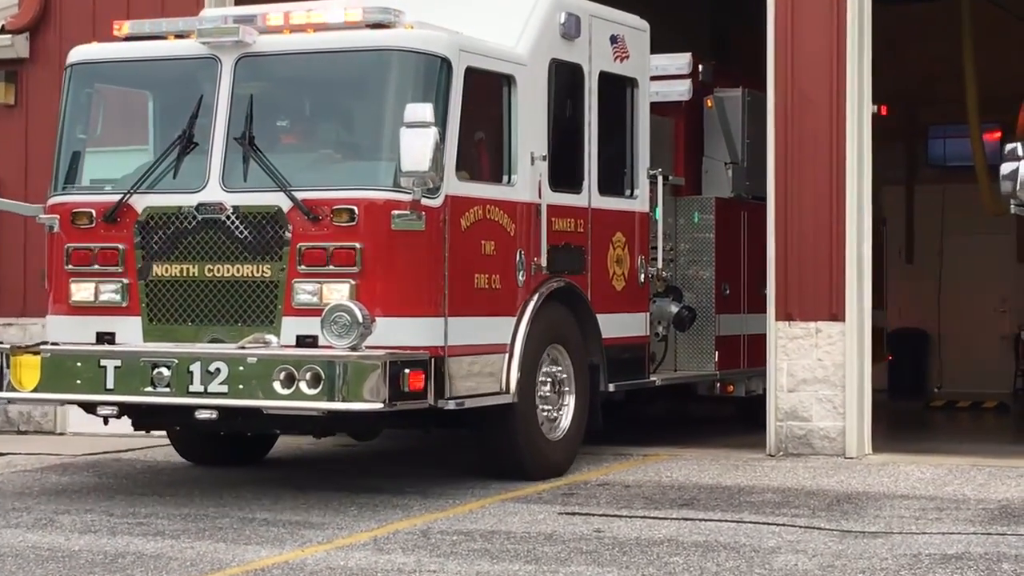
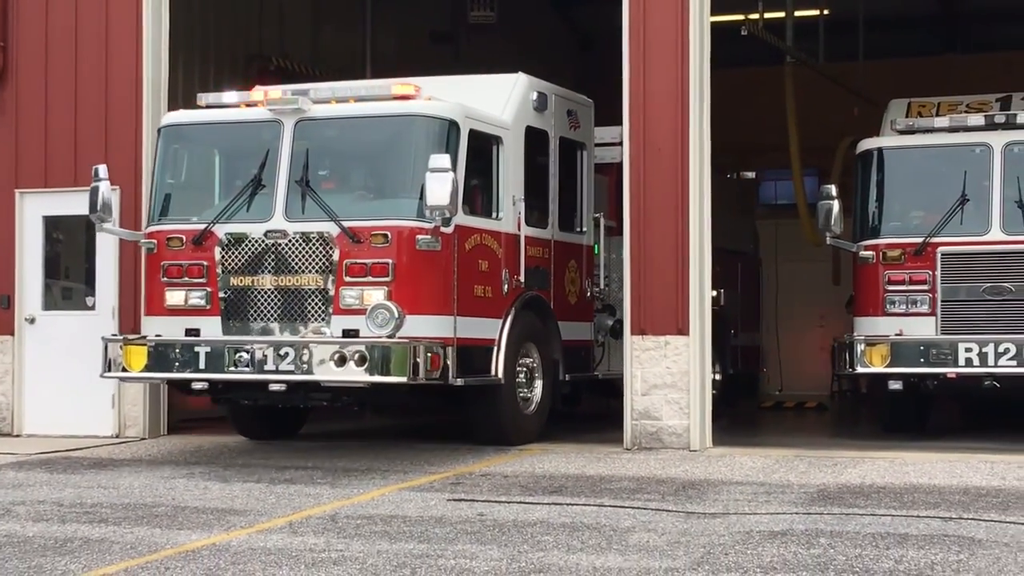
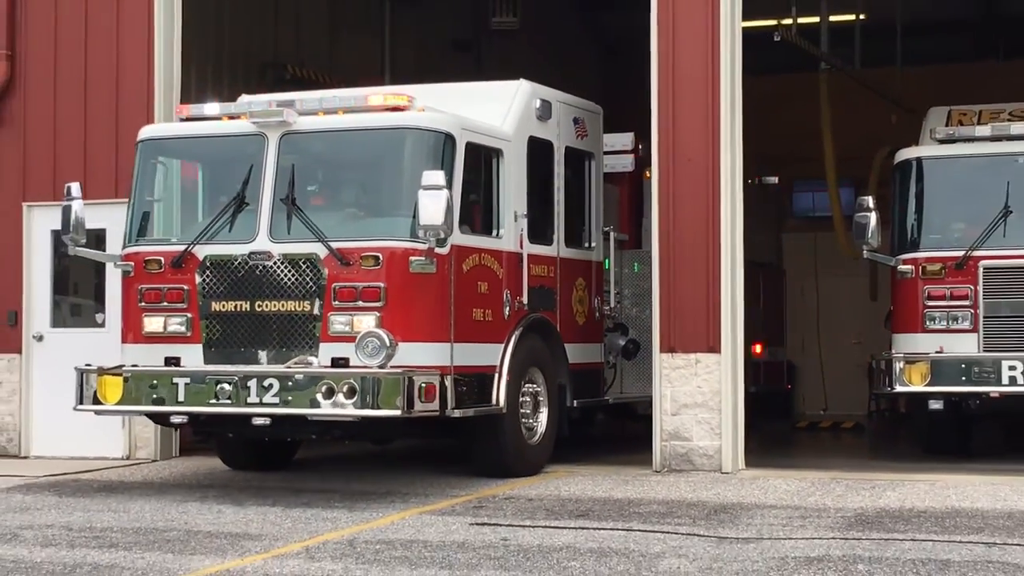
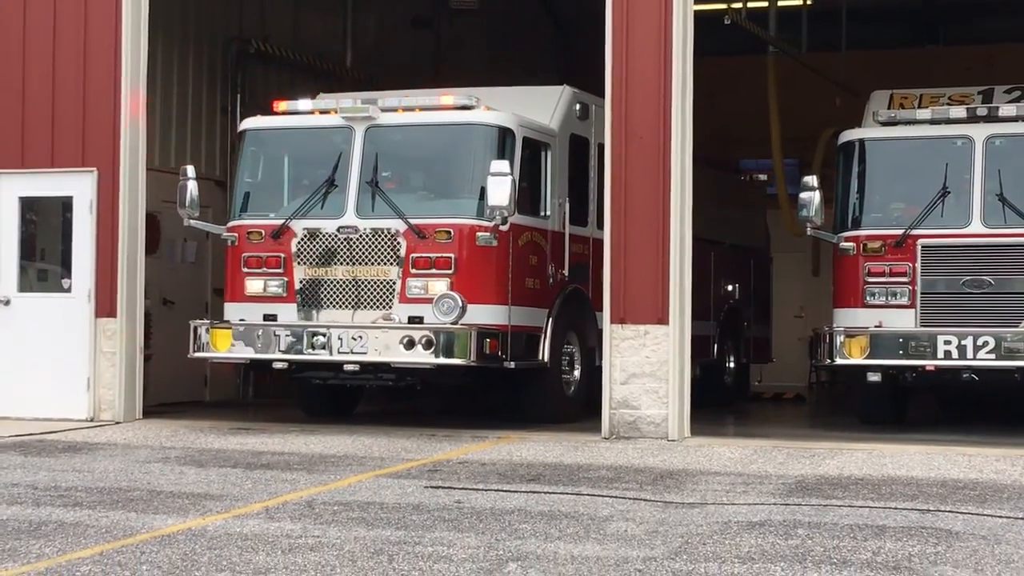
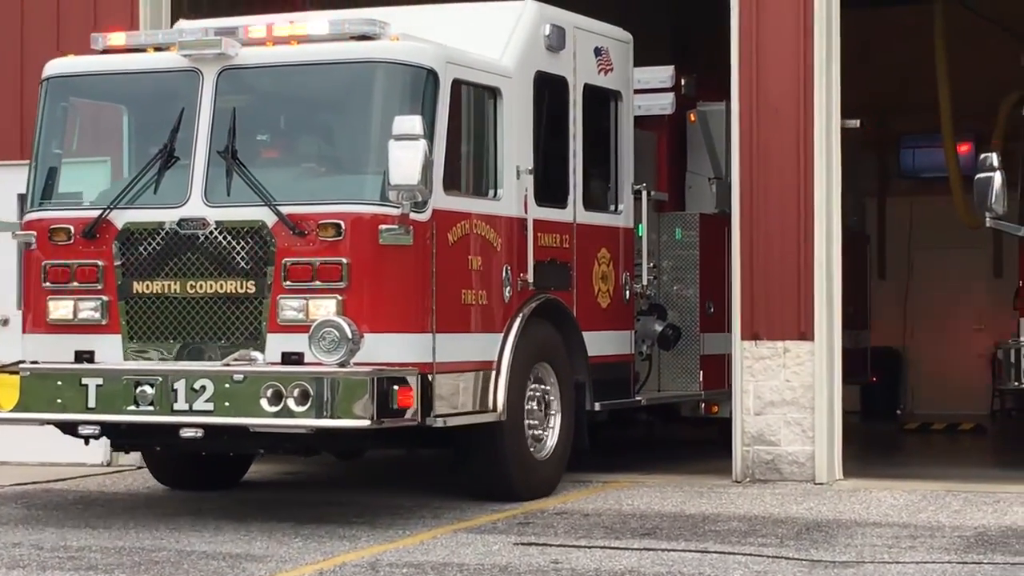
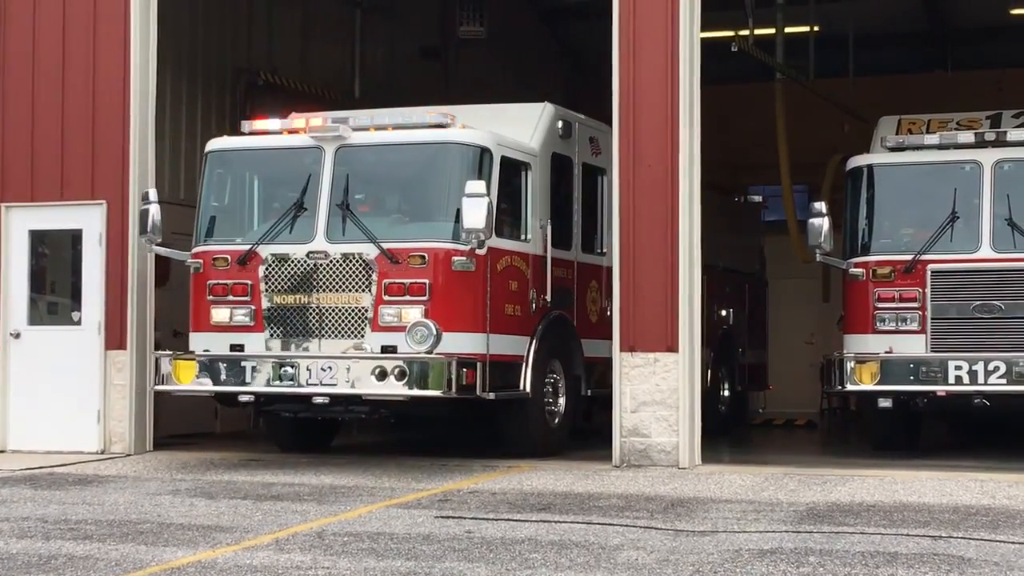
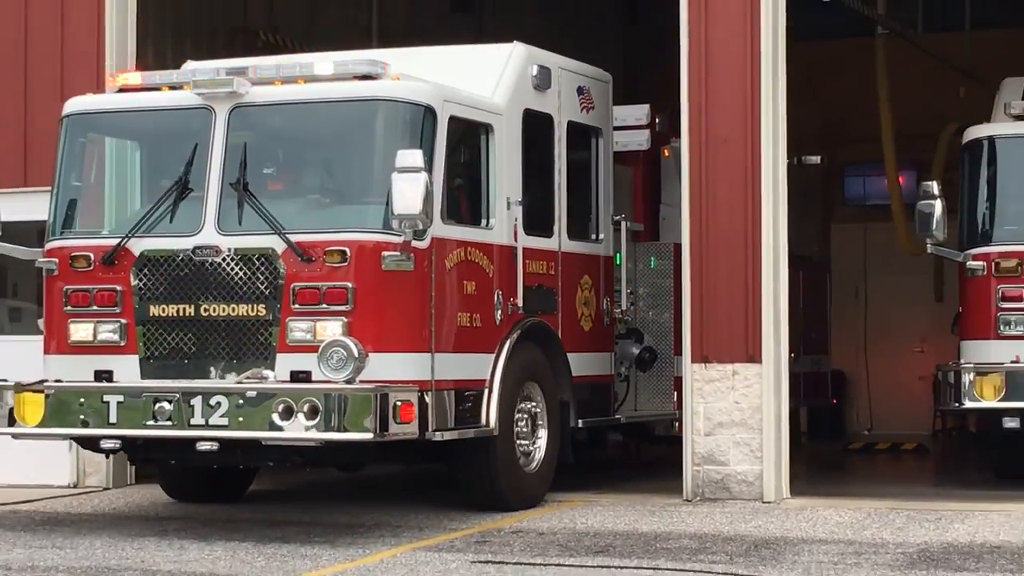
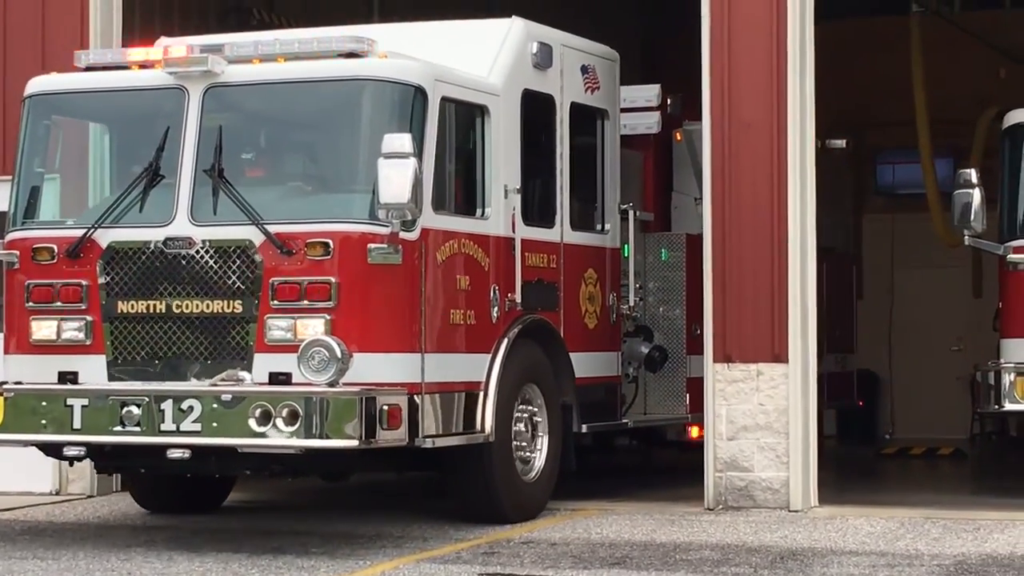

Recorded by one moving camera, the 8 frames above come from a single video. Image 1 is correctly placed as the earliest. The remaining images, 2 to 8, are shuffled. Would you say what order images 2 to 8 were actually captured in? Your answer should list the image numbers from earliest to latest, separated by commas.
5, 8, 7, 3, 2, 6, 4
